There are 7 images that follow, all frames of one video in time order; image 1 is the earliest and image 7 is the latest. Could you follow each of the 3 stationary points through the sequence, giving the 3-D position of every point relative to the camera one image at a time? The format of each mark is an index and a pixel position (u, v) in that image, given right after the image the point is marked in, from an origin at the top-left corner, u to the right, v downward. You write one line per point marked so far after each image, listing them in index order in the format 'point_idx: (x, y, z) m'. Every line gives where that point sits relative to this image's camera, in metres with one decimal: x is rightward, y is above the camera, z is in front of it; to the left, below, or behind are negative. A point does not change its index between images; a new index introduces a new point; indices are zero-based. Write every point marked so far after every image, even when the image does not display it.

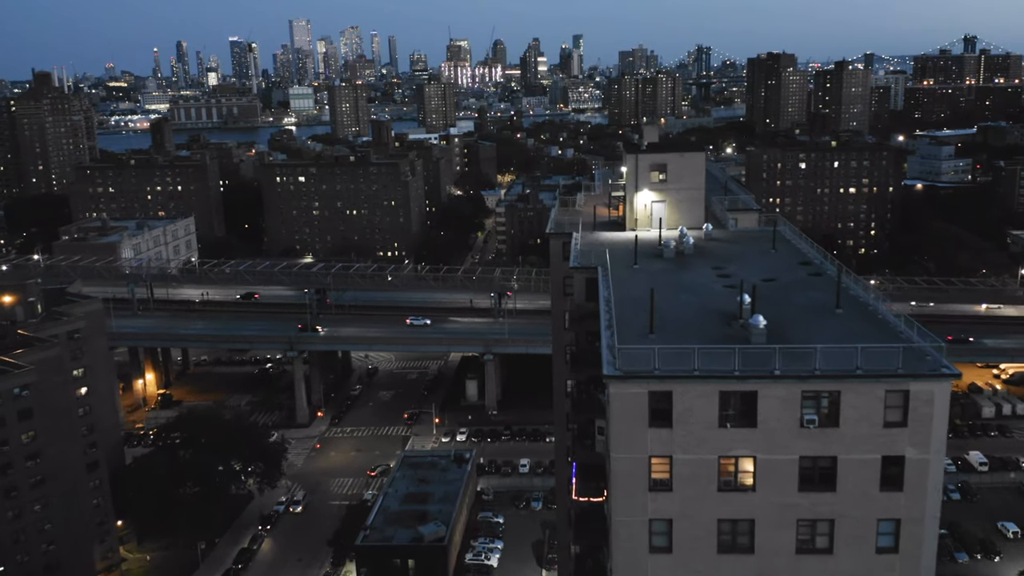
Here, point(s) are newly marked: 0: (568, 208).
0: (+1.3, +1.8, +18.7) m
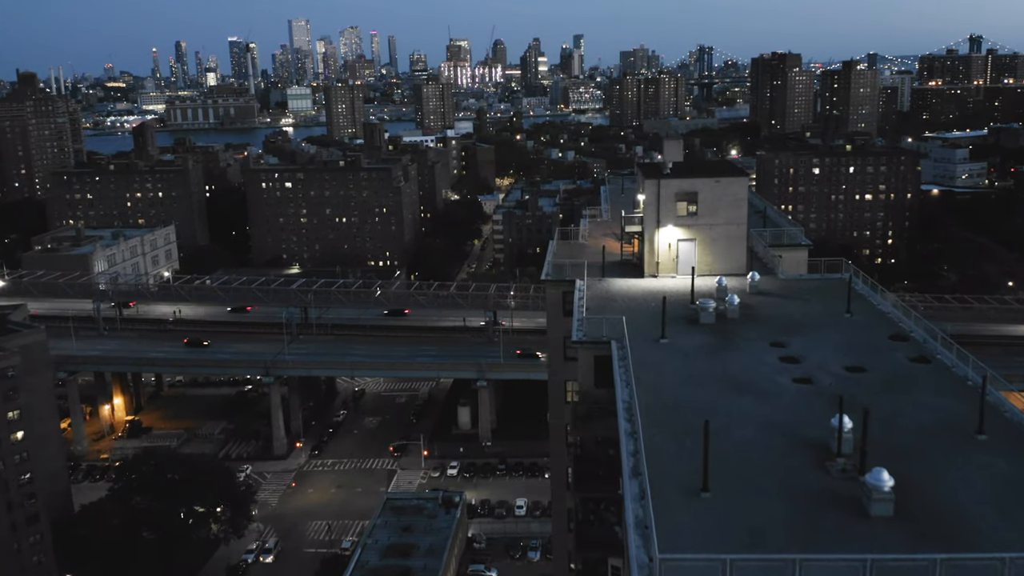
0: (+1.1, +0.8, +15.0) m
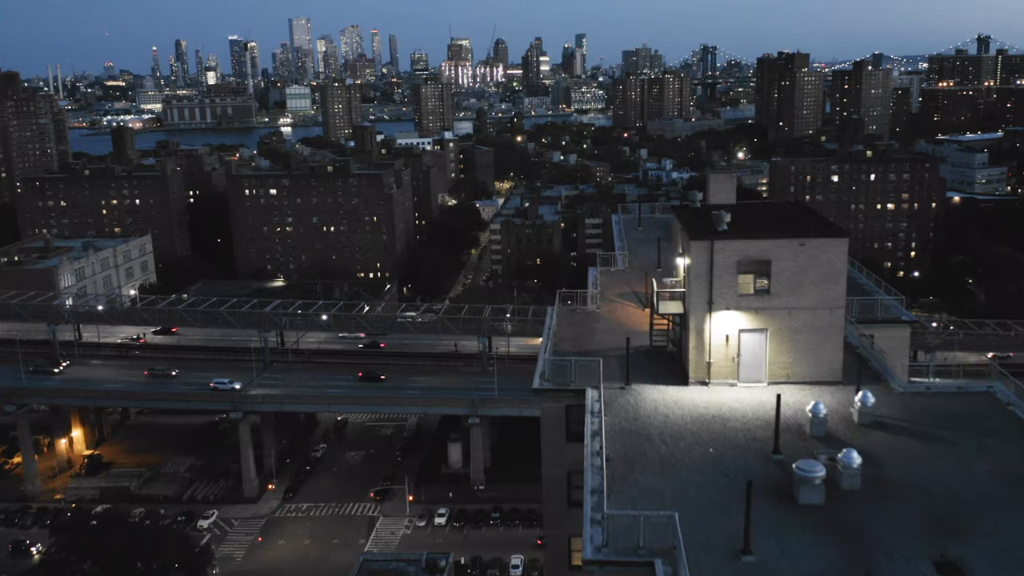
0: (+0.8, -0.3, +10.9) m
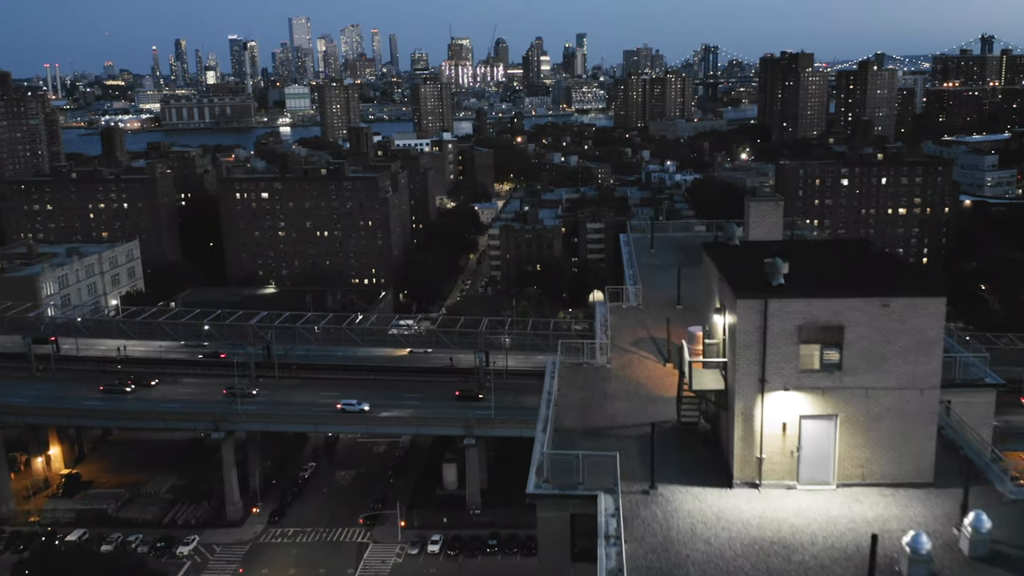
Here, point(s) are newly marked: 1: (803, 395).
0: (+0.8, -0.9, +8.9) m
1: (+2.1, -0.8, +6.2) m
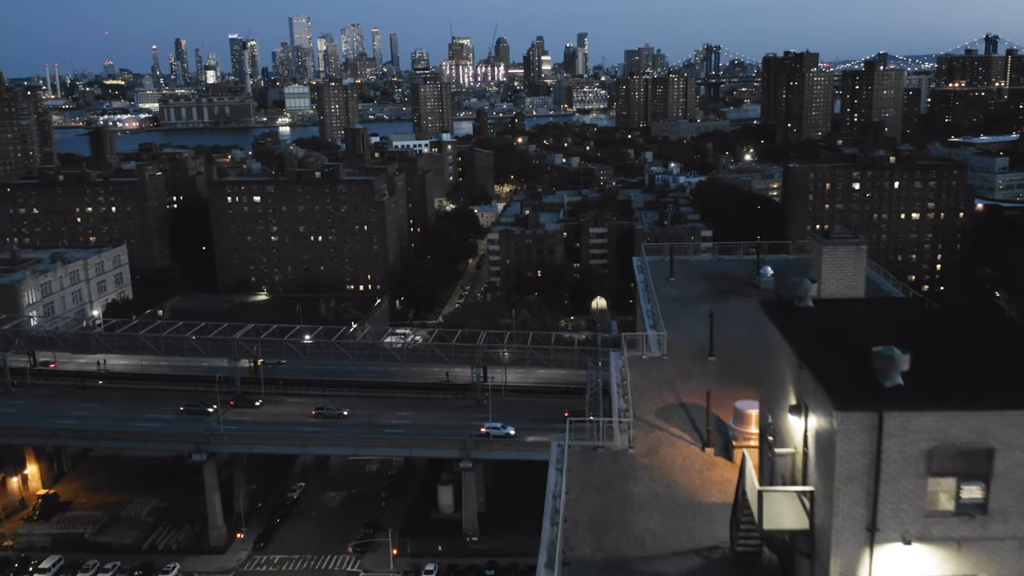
0: (+0.7, -1.4, +6.9) m
1: (+2.1, -1.3, +4.2) m
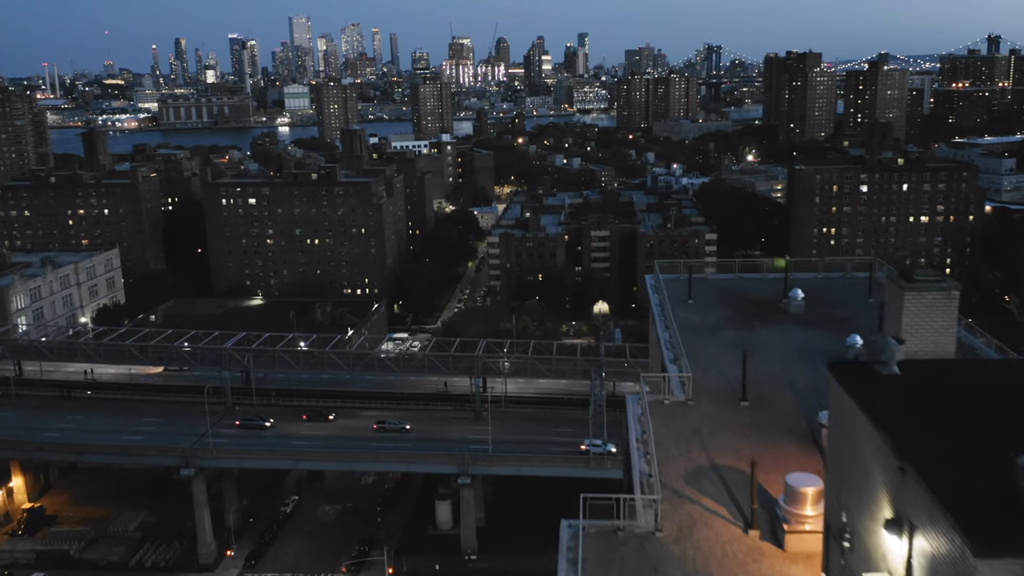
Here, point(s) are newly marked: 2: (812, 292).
0: (+0.7, -1.7, +5.7) m
1: (+2.1, -1.6, +3.0) m
2: (+4.2, -0.1, +11.5) m
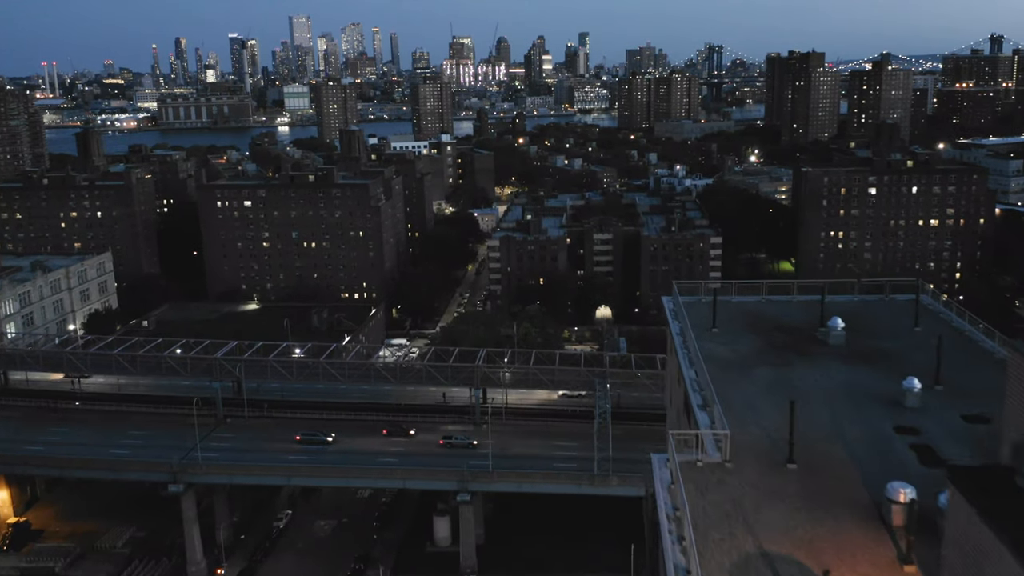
0: (+0.8, -2.0, +4.5) m
1: (+2.2, -2.0, +1.8) m
2: (+4.2, -0.4, +10.3) m
